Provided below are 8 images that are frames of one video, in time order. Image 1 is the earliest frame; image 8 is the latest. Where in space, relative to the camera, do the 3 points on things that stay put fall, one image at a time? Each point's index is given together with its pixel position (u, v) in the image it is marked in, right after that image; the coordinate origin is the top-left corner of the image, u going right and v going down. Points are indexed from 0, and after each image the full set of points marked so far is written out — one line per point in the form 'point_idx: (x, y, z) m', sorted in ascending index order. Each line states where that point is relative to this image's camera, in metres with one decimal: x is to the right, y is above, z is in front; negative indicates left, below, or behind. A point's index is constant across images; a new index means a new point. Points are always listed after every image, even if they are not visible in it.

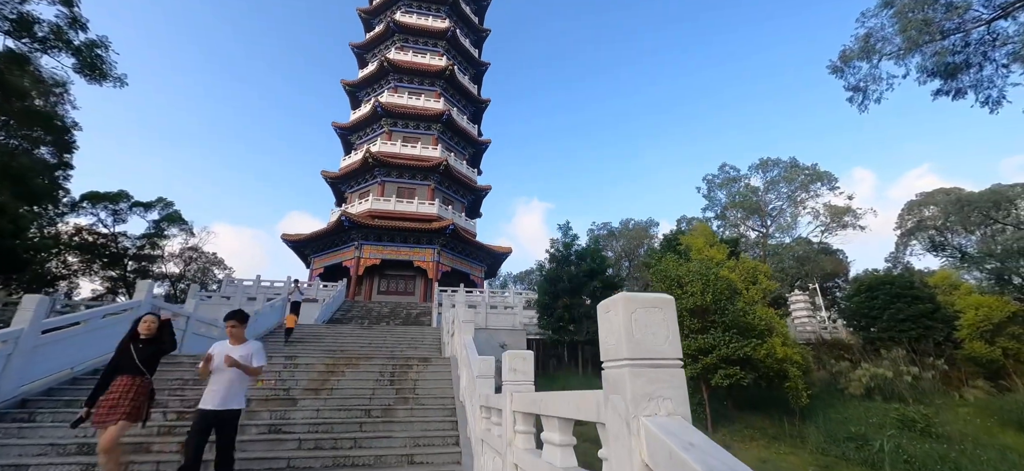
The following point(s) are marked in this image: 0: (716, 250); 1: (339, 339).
0: (+5.5, -0.4, +10.5) m
1: (-4.3, -2.6, +9.7) m
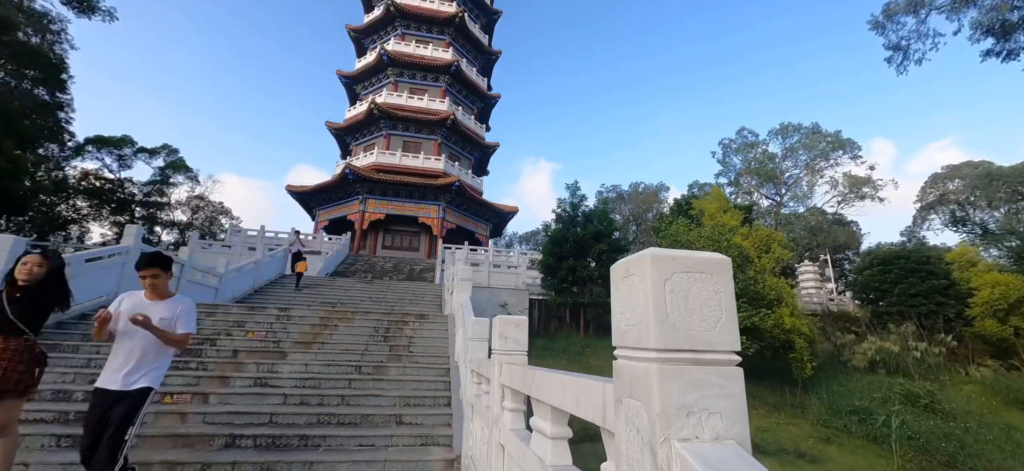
0: (+5.6, +0.5, +10.1) m
1: (-4.3, -1.4, +9.7) m
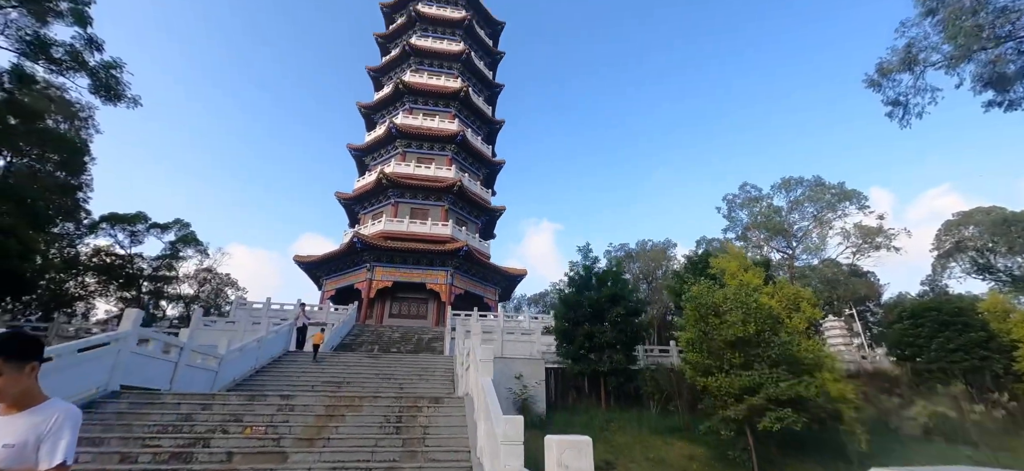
0: (+5.9, -1.0, +9.7) m
1: (-3.9, -3.1, +9.1) m
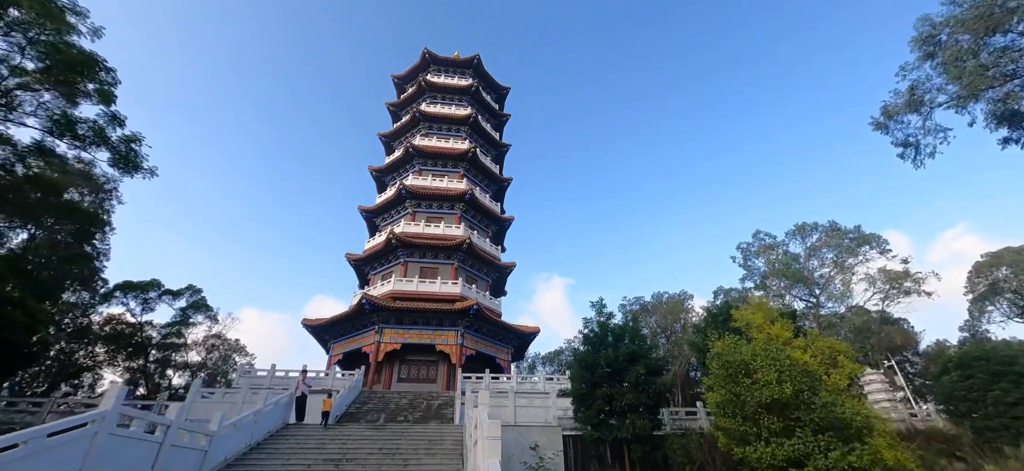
0: (+6.2, -2.1, +9.1) m
1: (-3.6, -4.5, +8.4) m
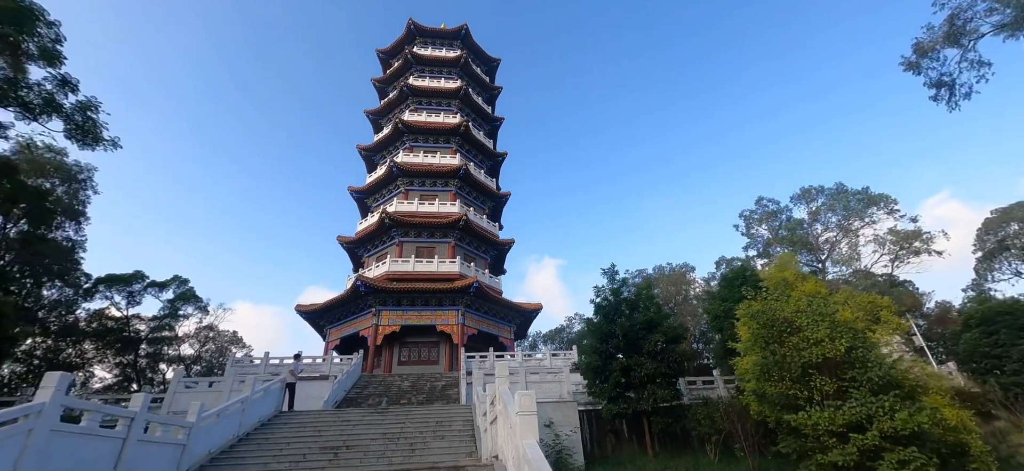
0: (+6.4, -1.0, +8.4) m
1: (-3.3, -3.8, +7.7) m
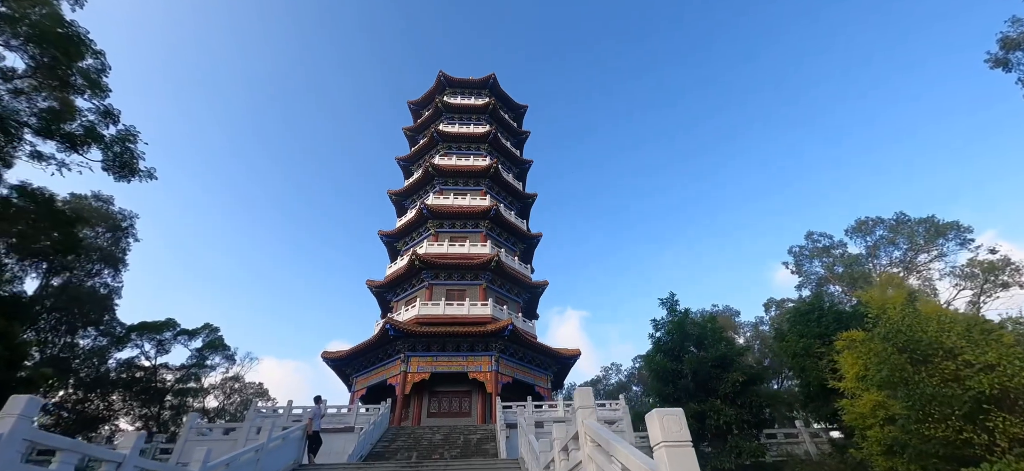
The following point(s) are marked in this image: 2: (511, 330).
0: (+7.3, -1.2, +6.9) m
1: (-2.3, -4.2, +6.4) m
2: (0.0, -4.1, +17.1) m
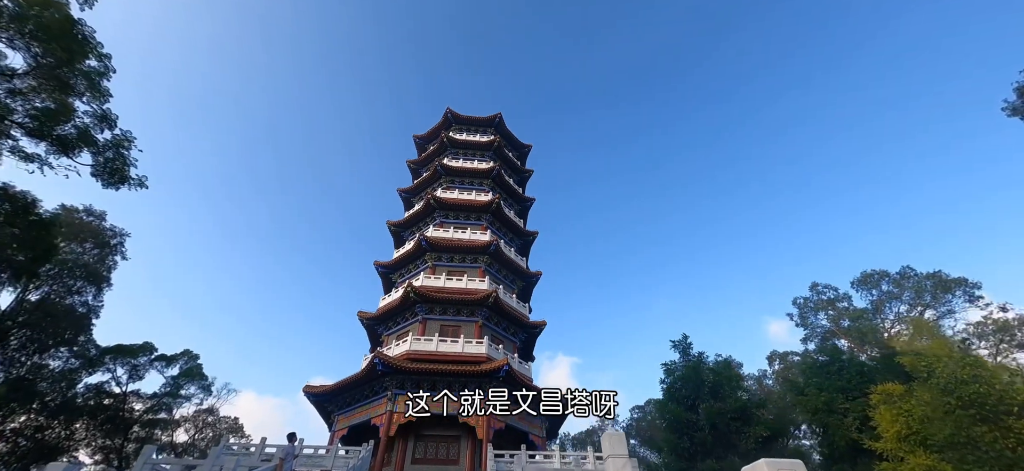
0: (+7.4, -2.0, +6.3) m
1: (-2.3, -4.4, +5.5) m
2: (-0.2, -5.5, +16.2) m
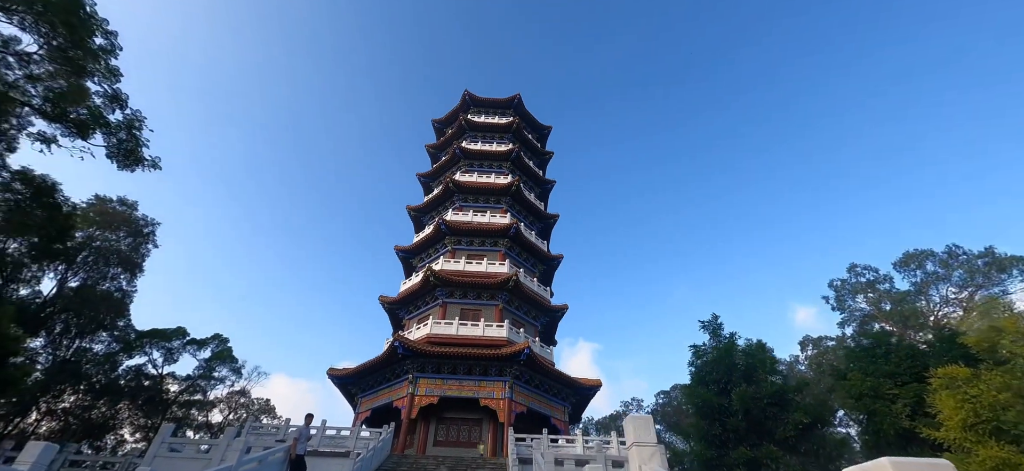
0: (+7.6, -1.4, +5.5) m
1: (-2.1, -4.0, +5.3) m
2: (+0.6, -4.7, +15.9) m
